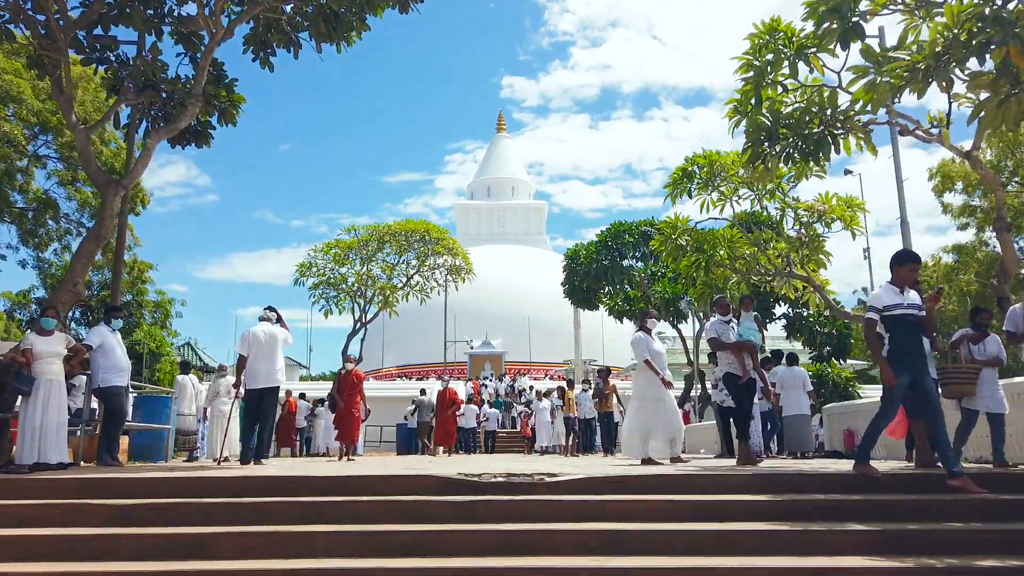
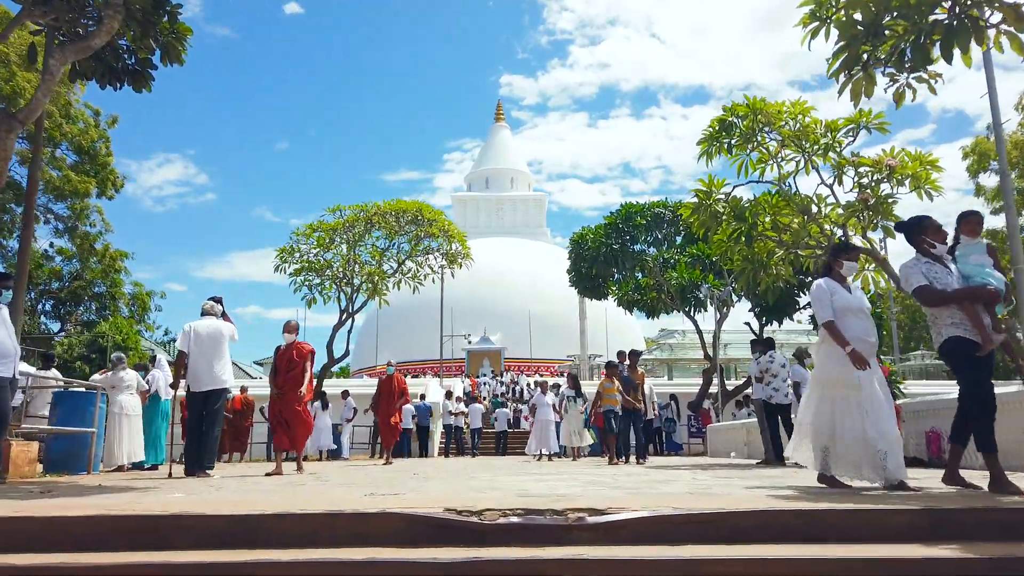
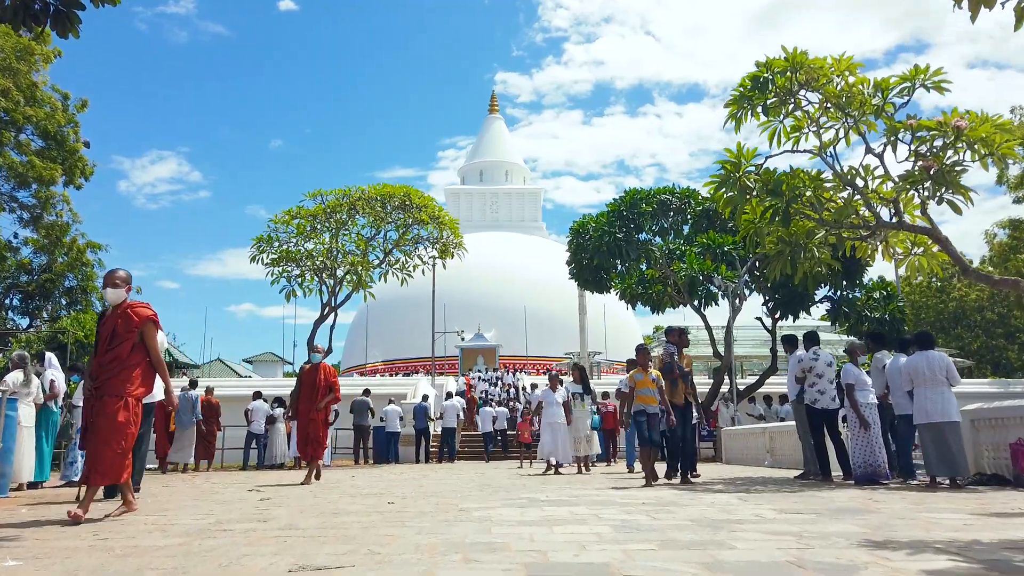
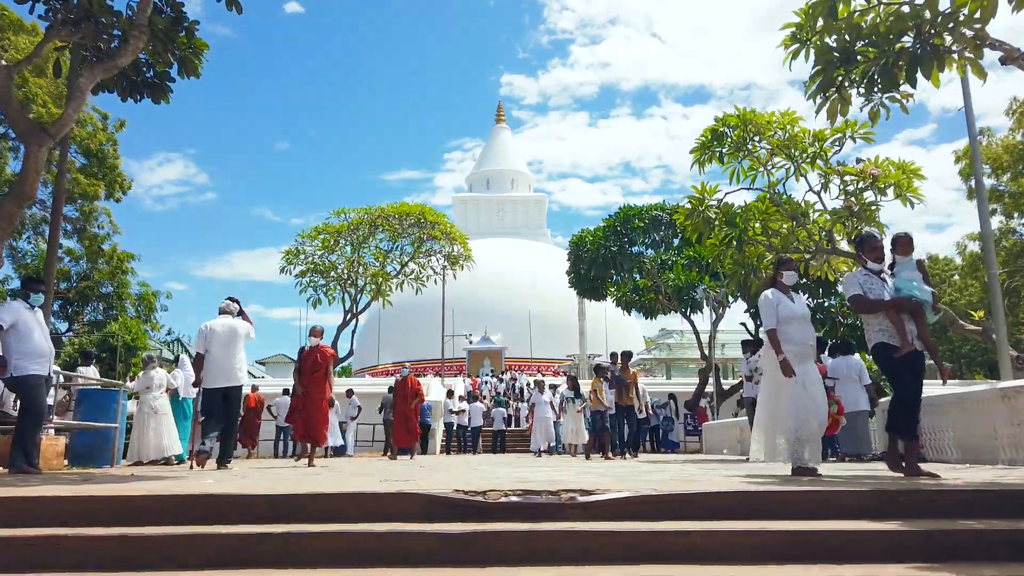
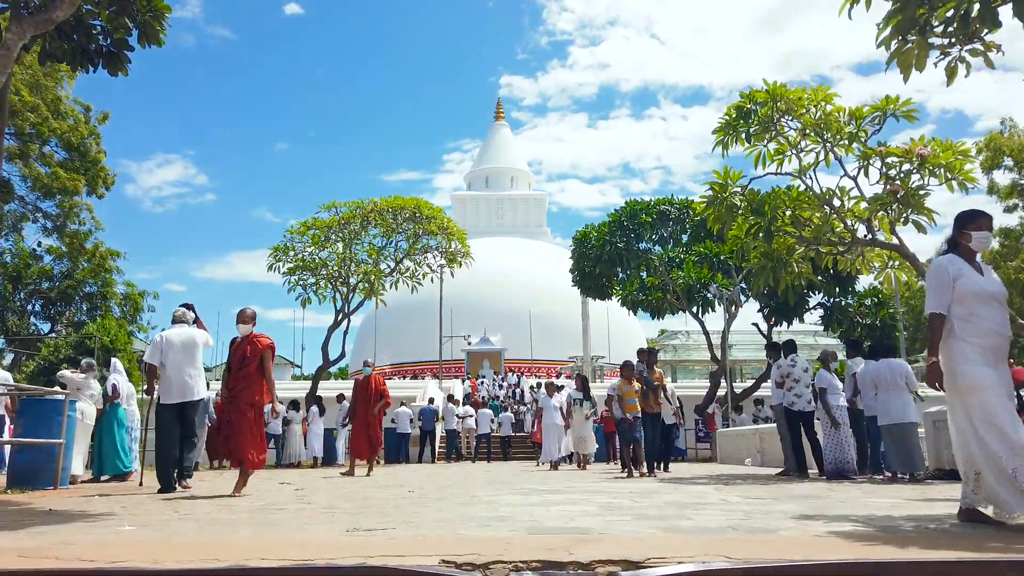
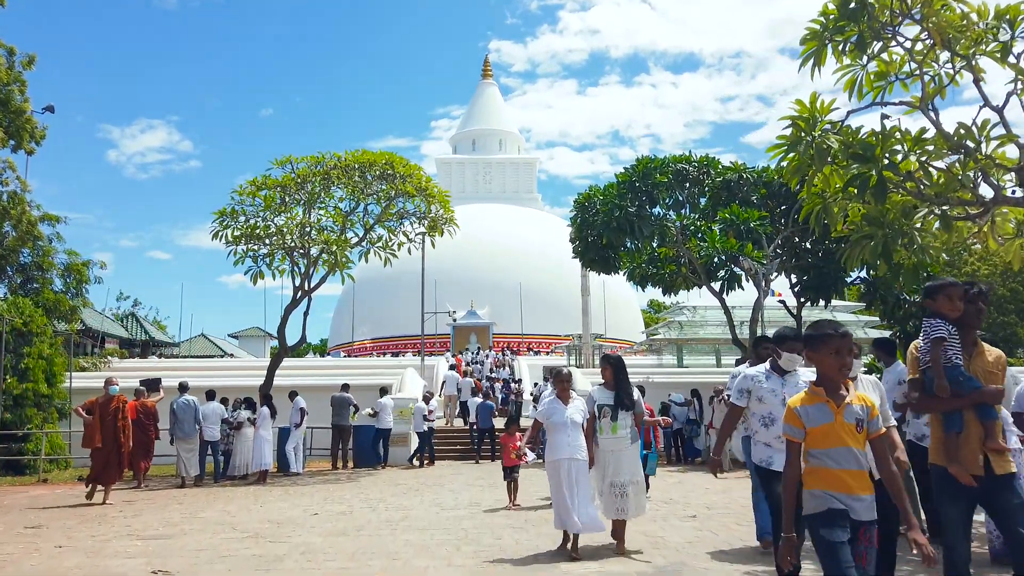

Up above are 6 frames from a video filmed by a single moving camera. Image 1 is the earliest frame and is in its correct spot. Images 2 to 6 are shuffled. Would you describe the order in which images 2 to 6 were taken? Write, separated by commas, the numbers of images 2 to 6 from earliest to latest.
4, 2, 5, 3, 6
